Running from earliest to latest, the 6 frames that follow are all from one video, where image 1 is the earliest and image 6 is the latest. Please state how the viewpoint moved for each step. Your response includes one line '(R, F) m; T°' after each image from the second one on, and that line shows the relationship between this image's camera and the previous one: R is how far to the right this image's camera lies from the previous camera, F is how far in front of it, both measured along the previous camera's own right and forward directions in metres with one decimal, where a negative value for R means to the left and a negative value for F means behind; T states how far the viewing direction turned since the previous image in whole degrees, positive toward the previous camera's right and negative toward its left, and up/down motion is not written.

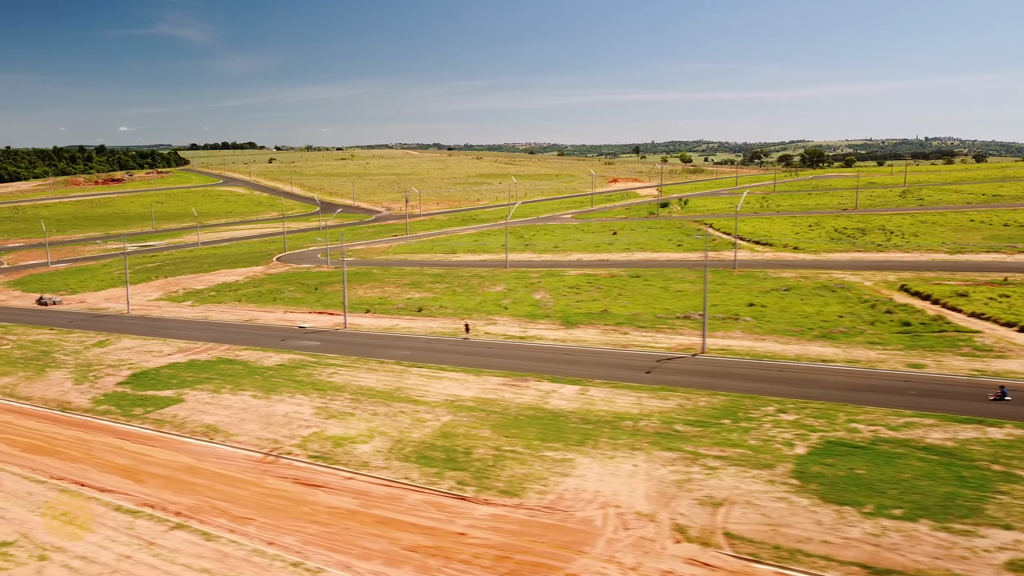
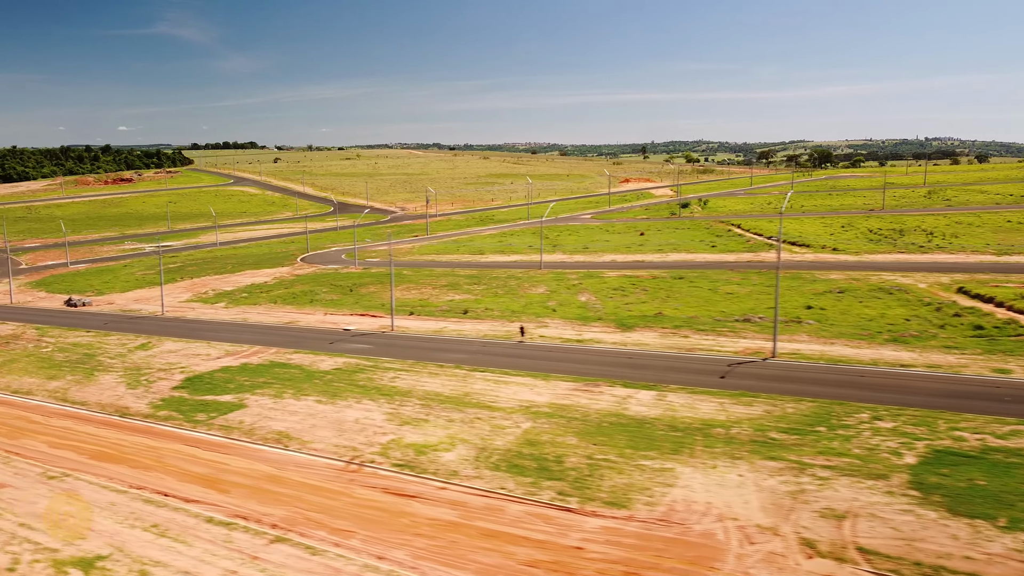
(-3.4, +0.9) m; 0°
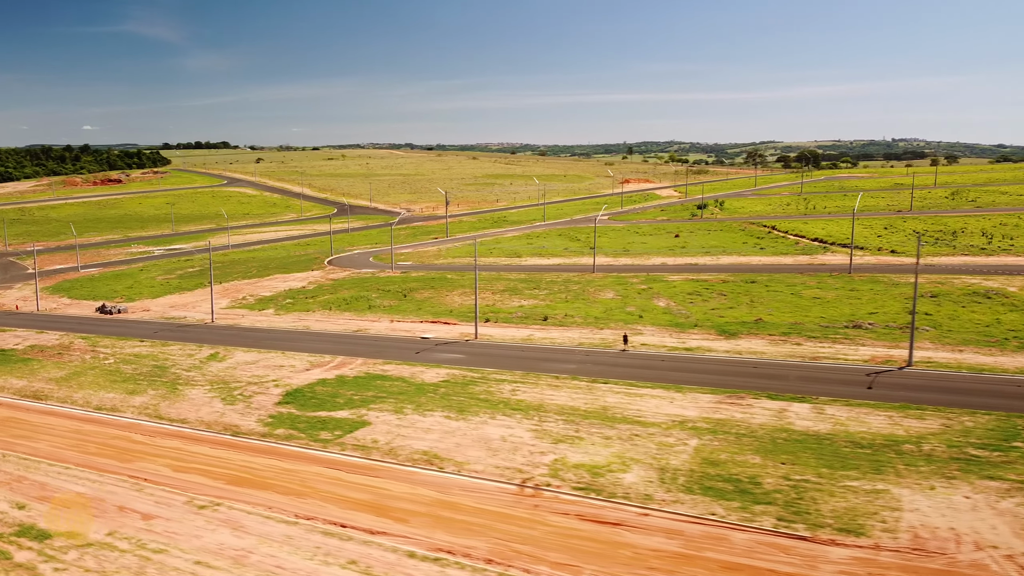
(-7.5, +2.0) m; +2°
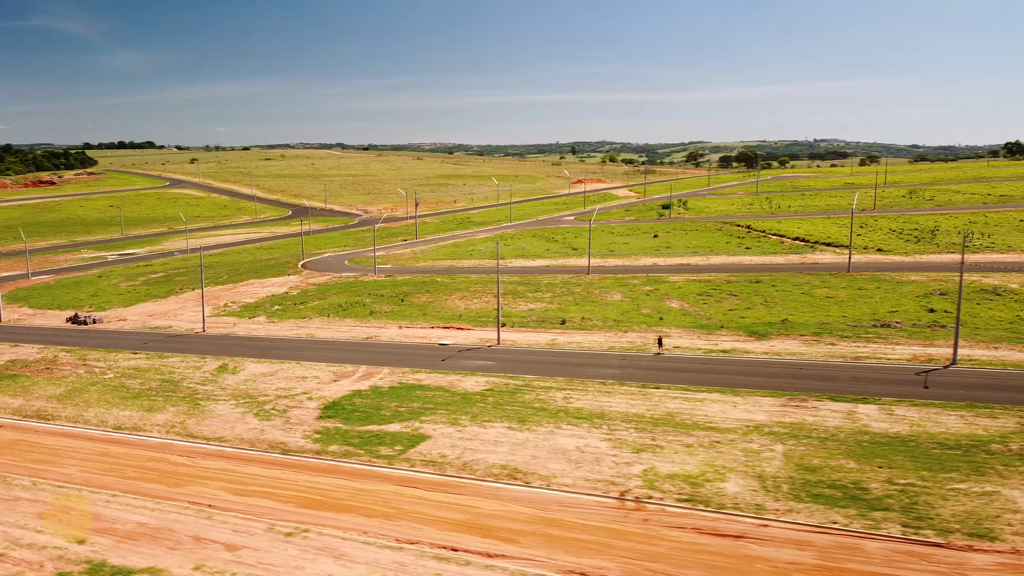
(-5.6, +1.4) m; +5°
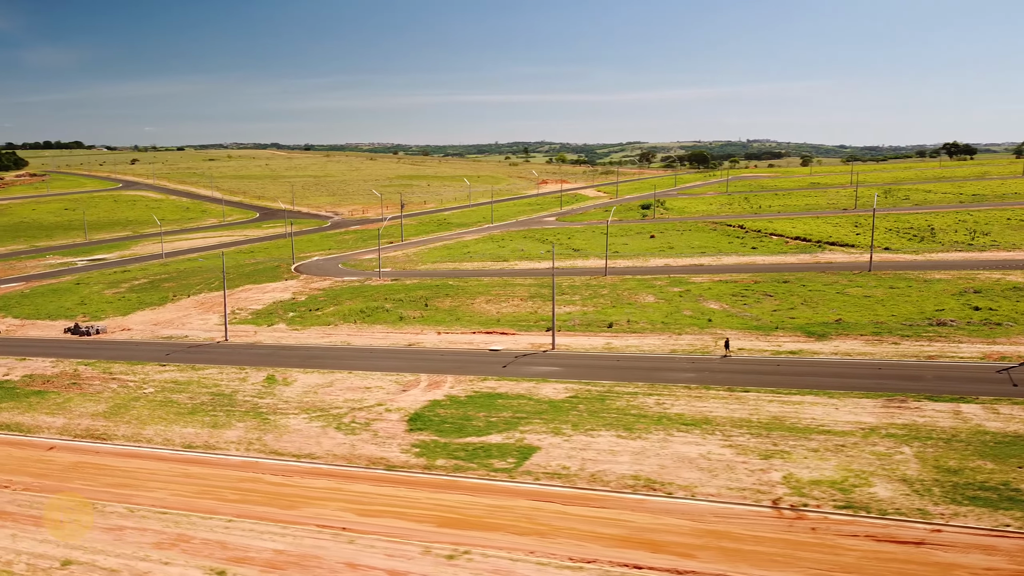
(-7.1, +1.3) m; +4°
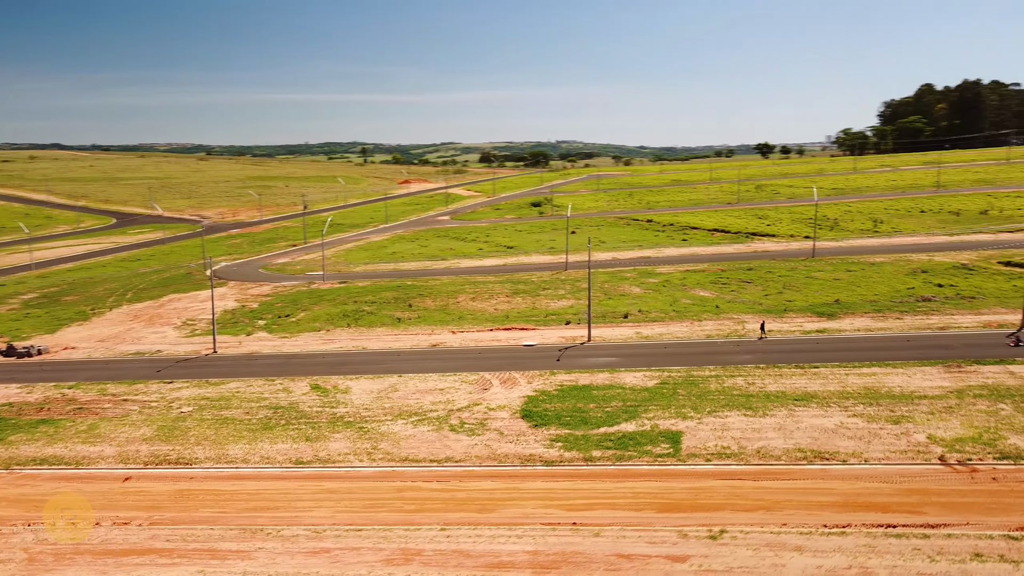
(-13.5, +1.4) m; +13°
